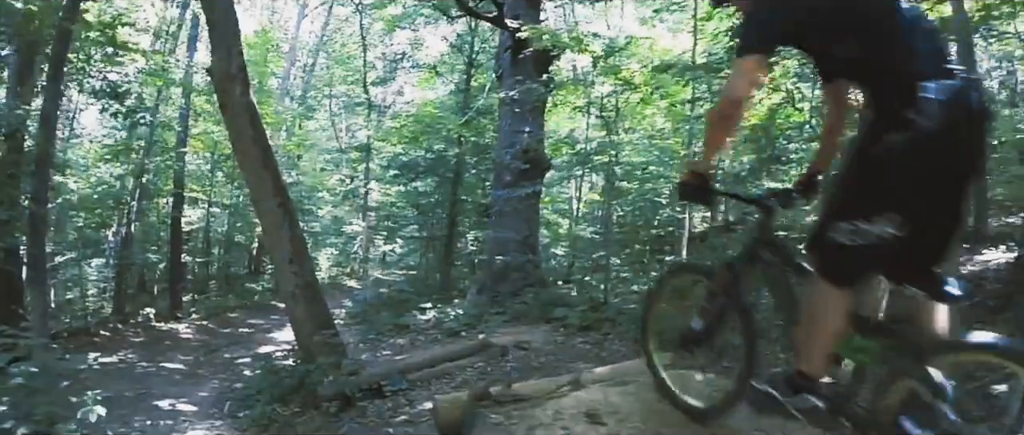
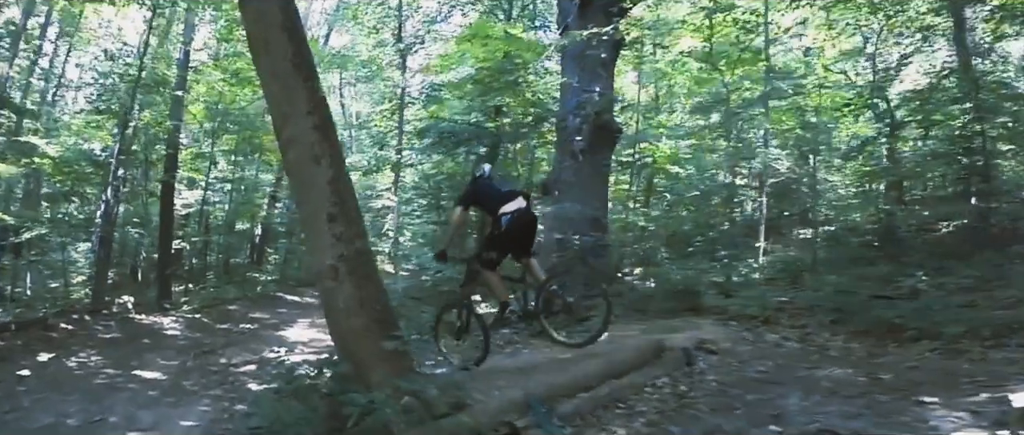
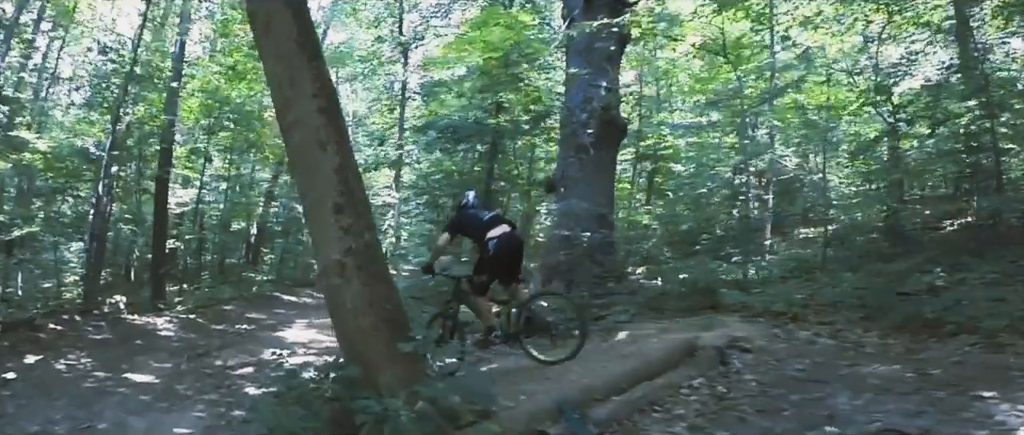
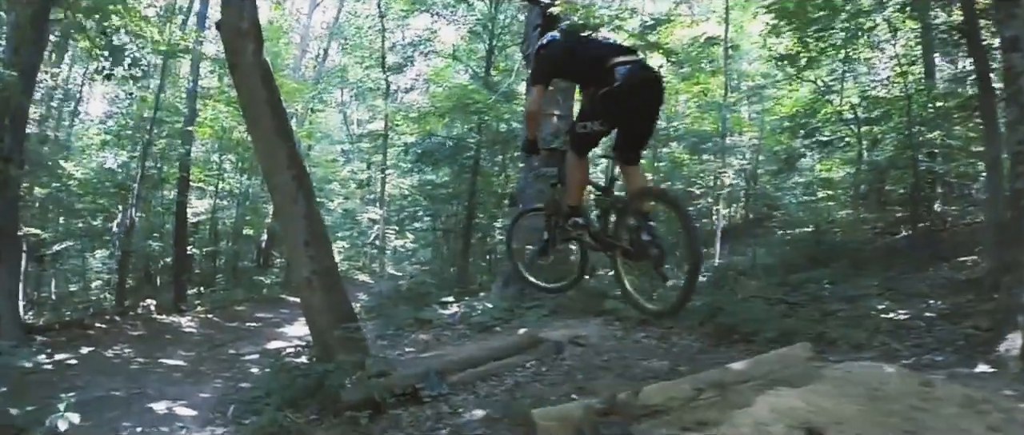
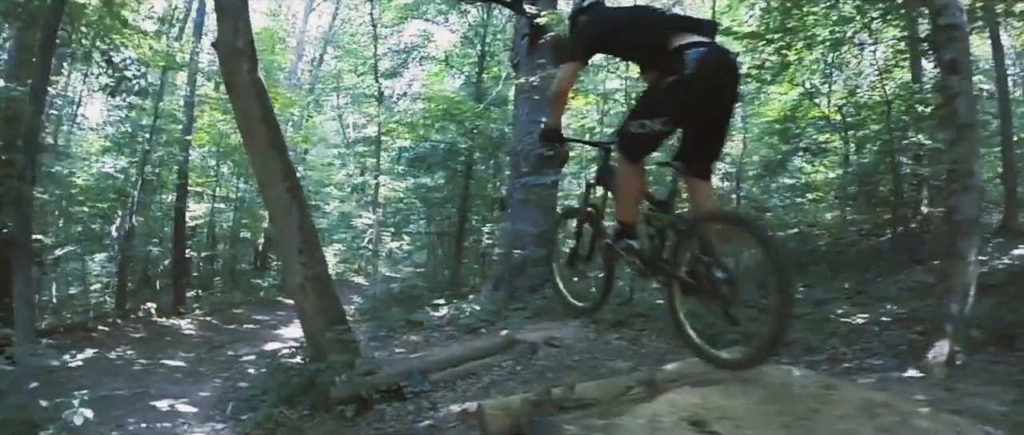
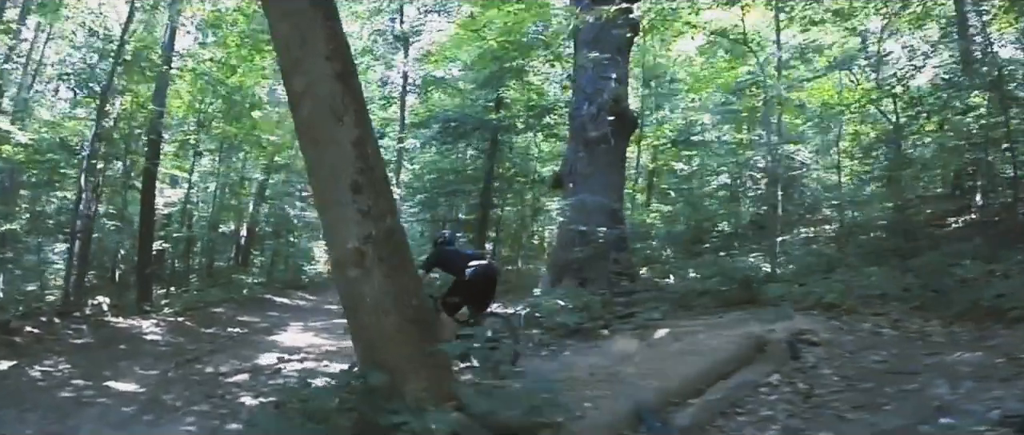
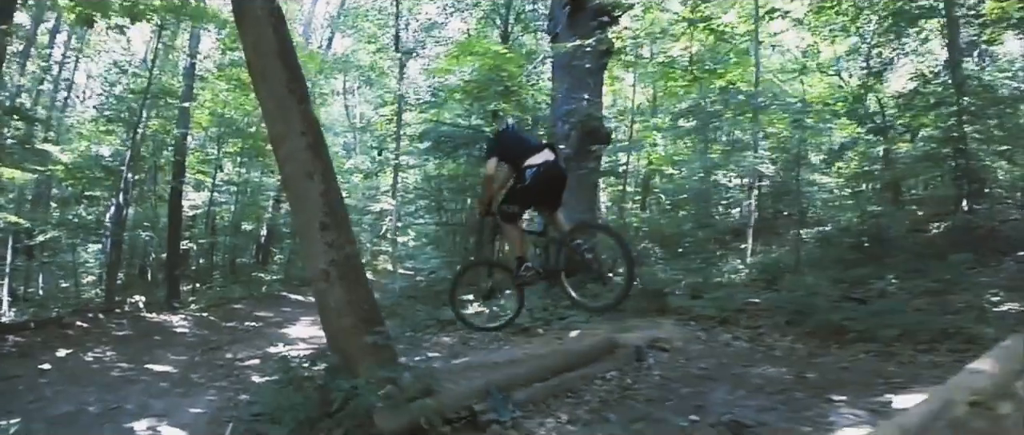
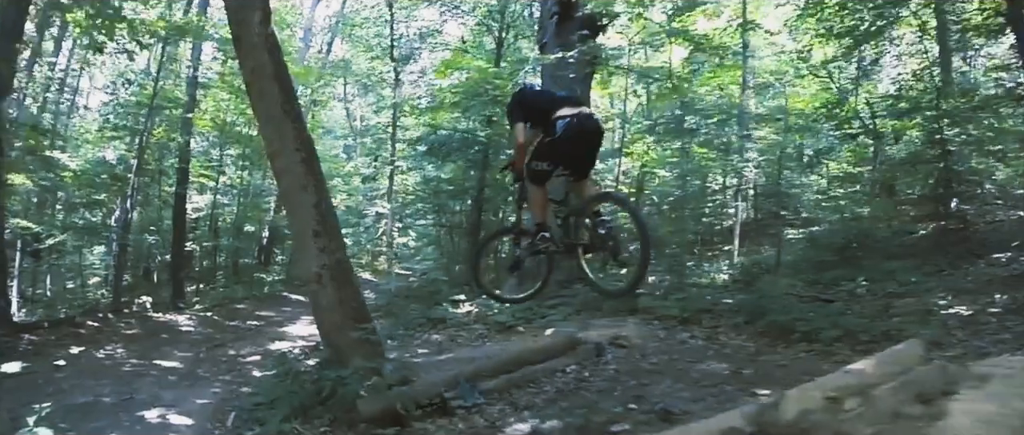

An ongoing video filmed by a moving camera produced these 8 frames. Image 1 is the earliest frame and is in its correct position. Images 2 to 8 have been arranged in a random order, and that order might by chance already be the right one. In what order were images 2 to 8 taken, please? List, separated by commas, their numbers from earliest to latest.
5, 4, 8, 7, 2, 3, 6
